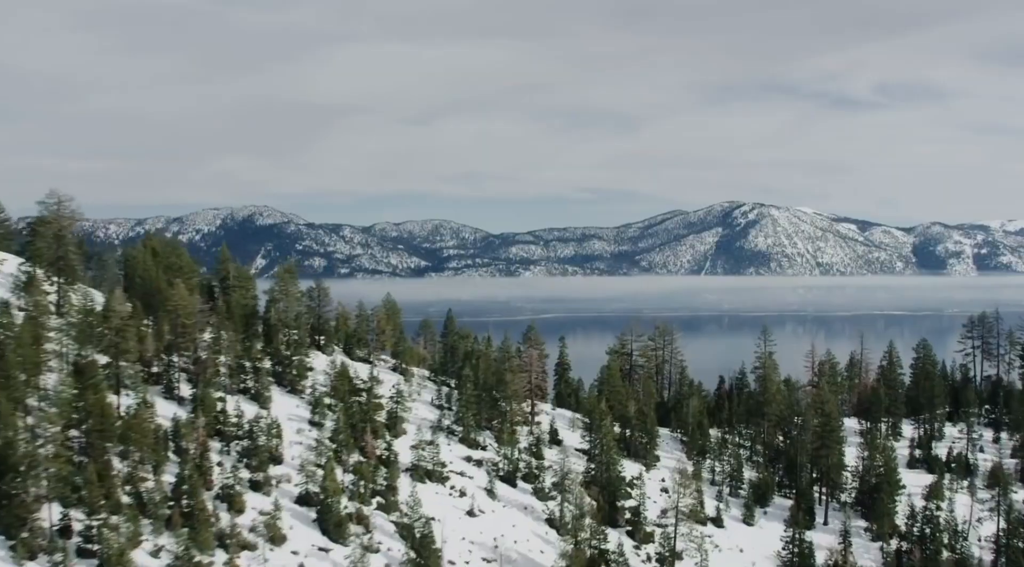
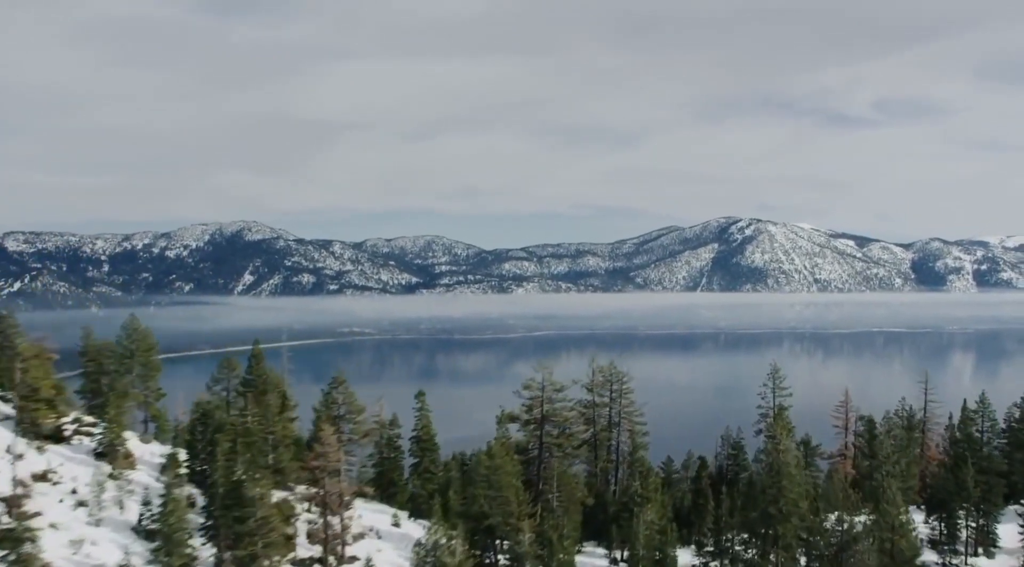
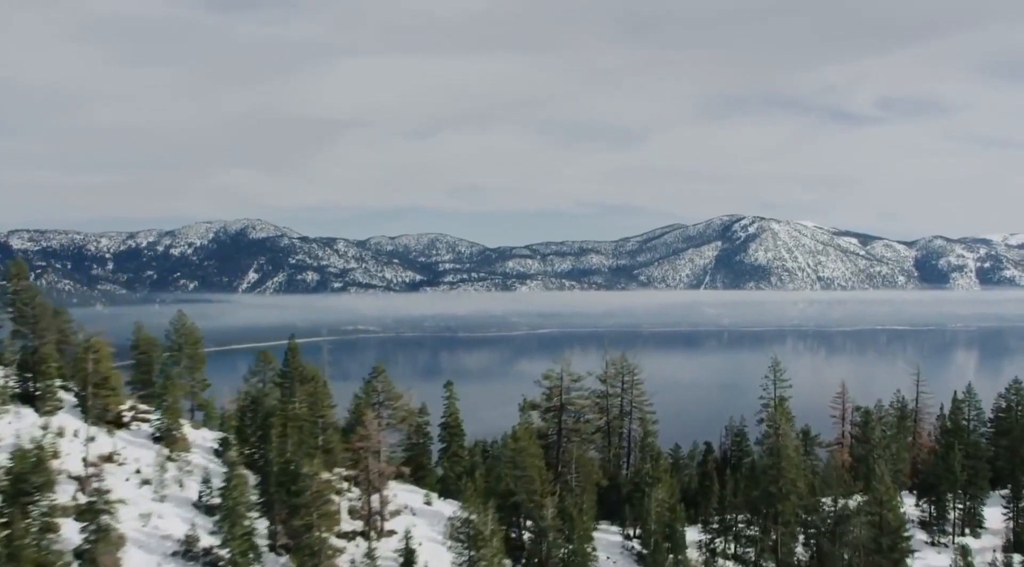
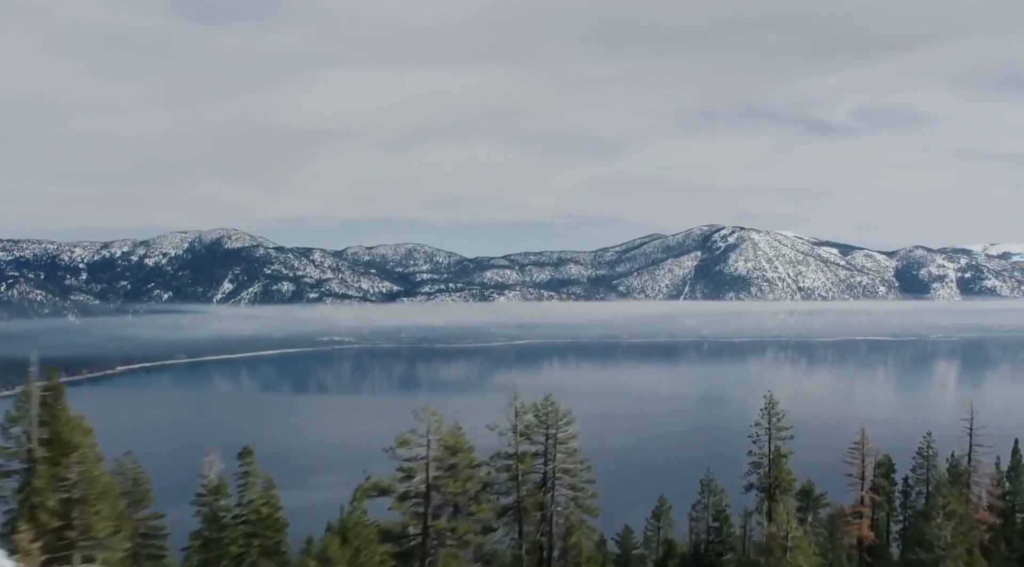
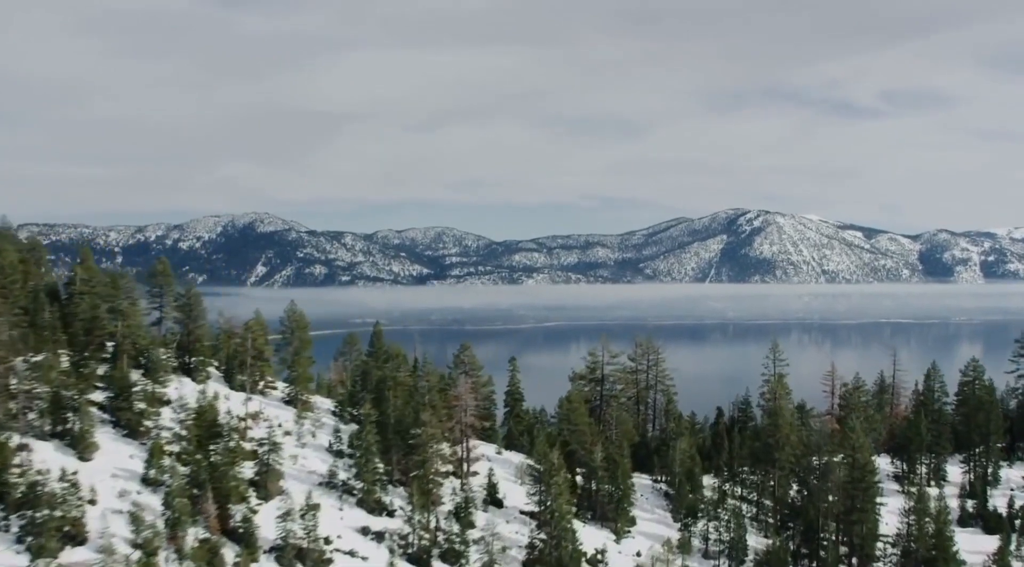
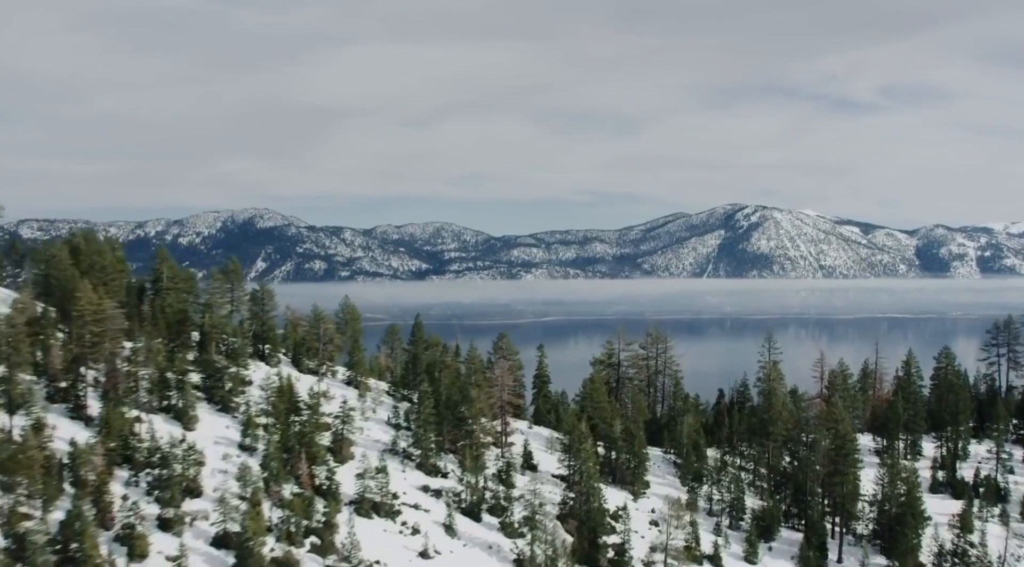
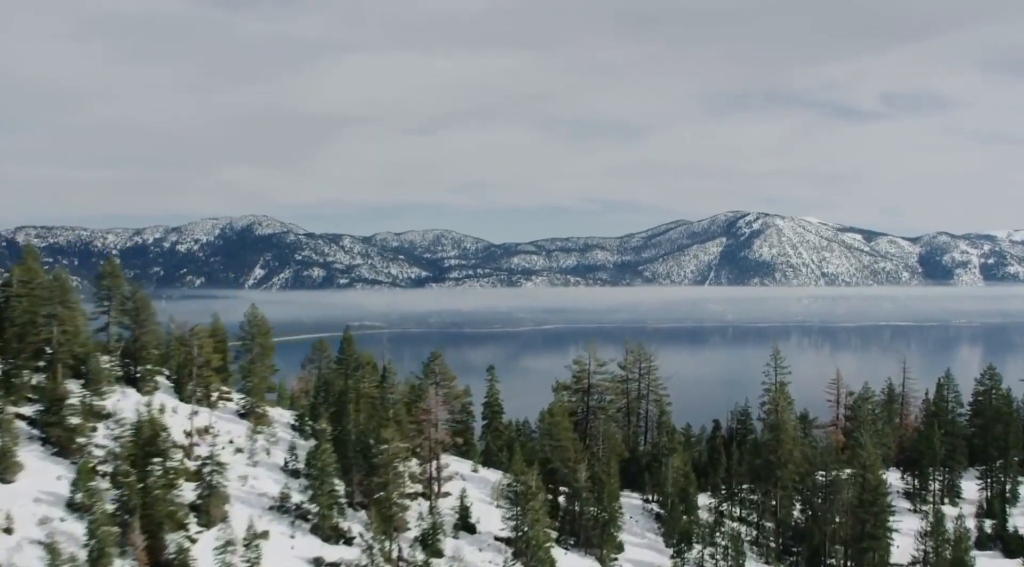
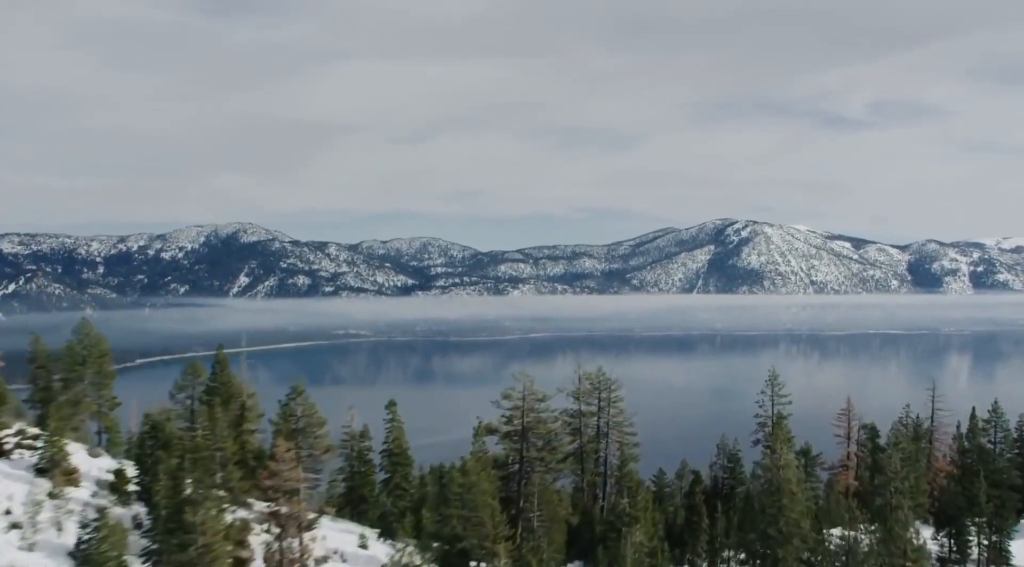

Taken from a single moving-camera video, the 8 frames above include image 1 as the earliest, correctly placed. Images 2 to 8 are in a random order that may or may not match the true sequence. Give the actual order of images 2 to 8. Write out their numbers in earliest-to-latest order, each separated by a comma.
6, 5, 7, 3, 2, 8, 4
